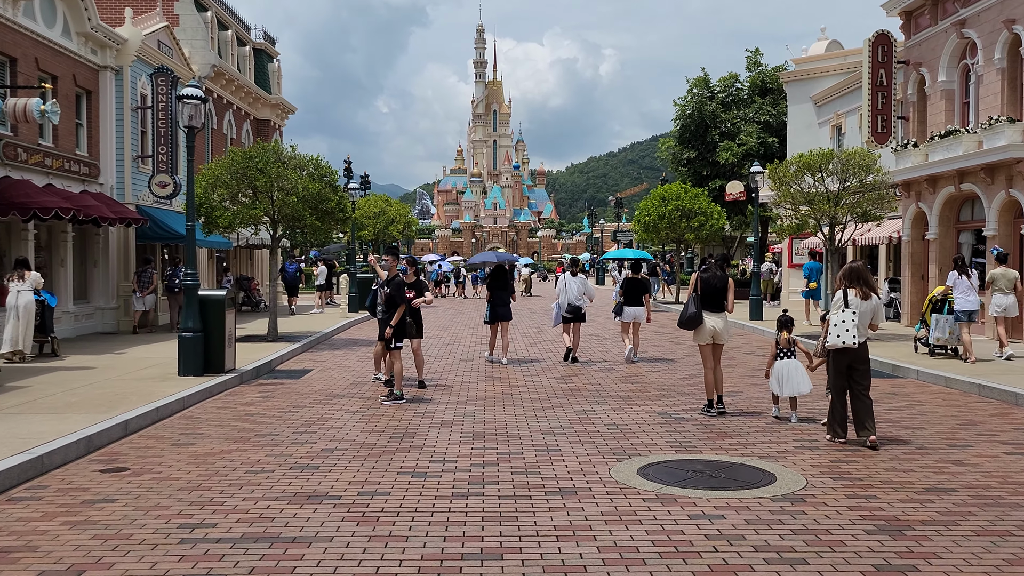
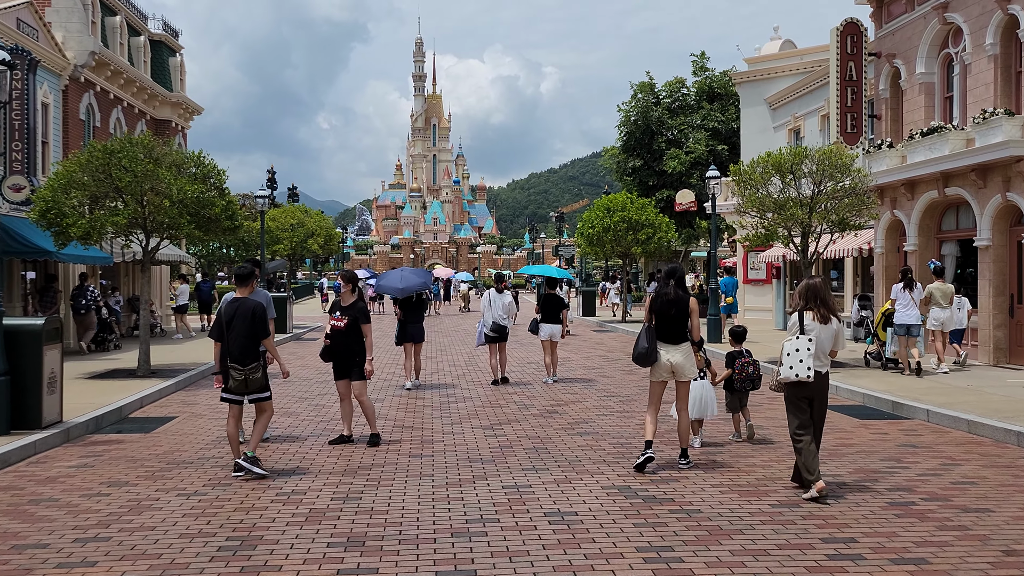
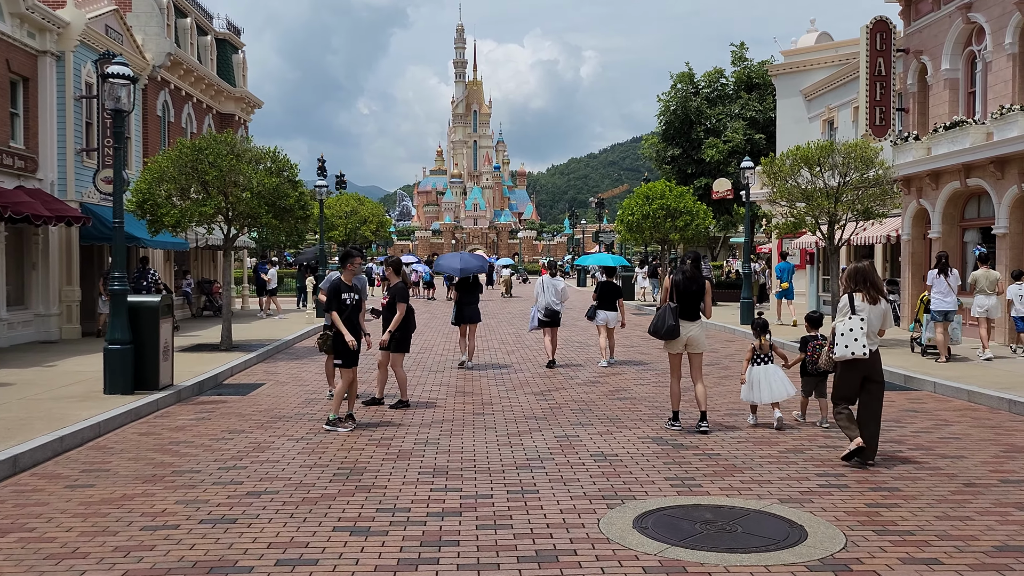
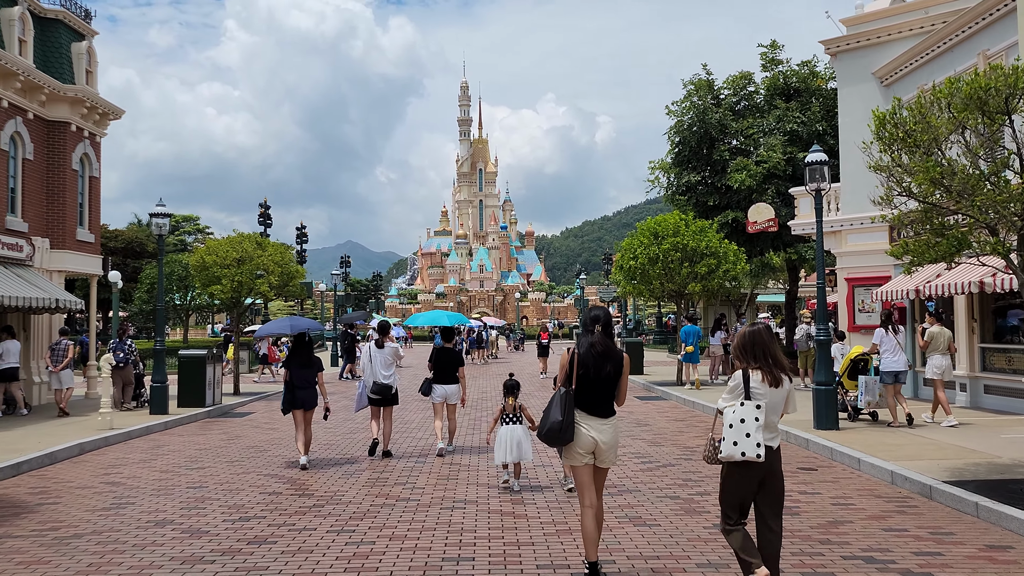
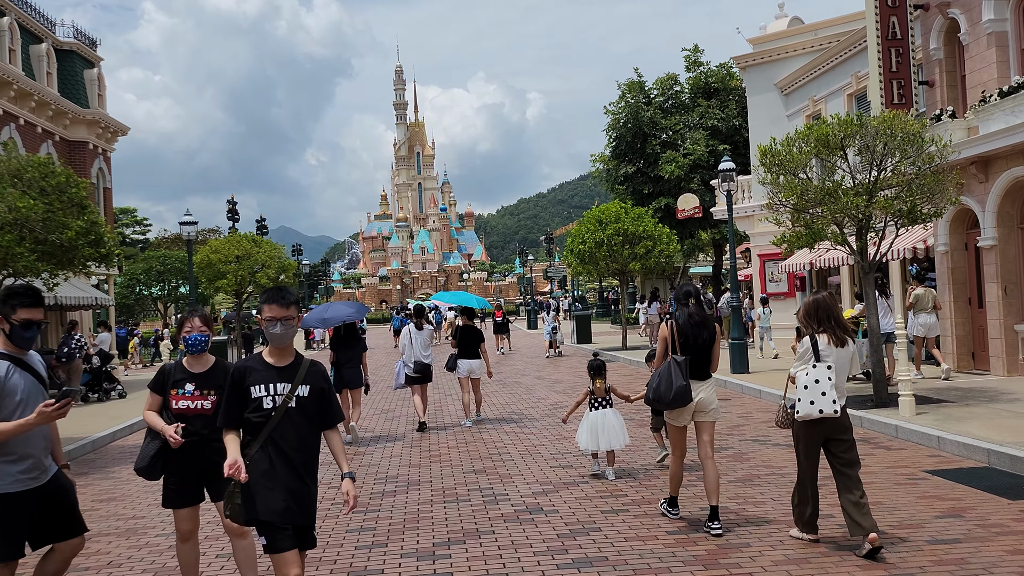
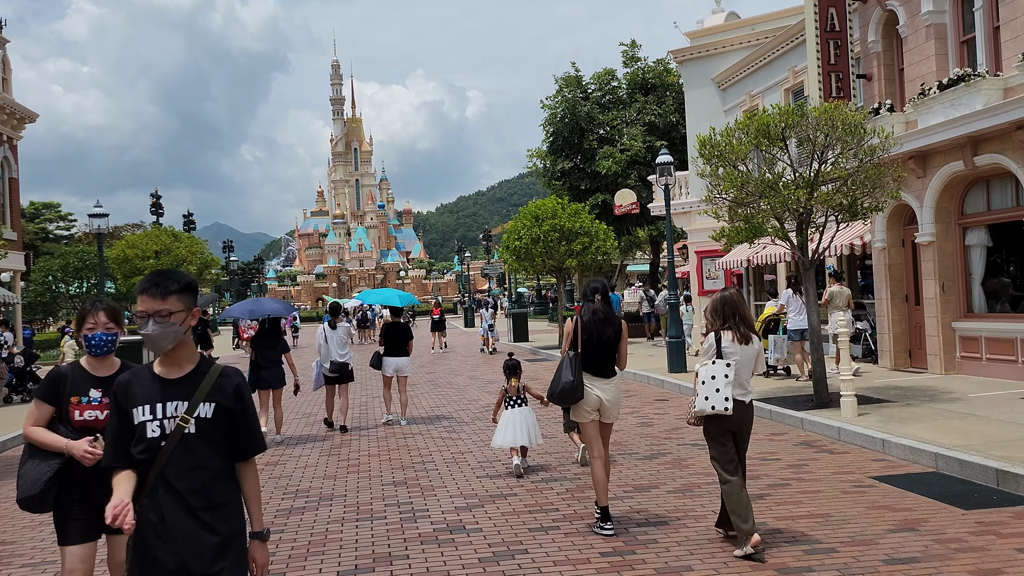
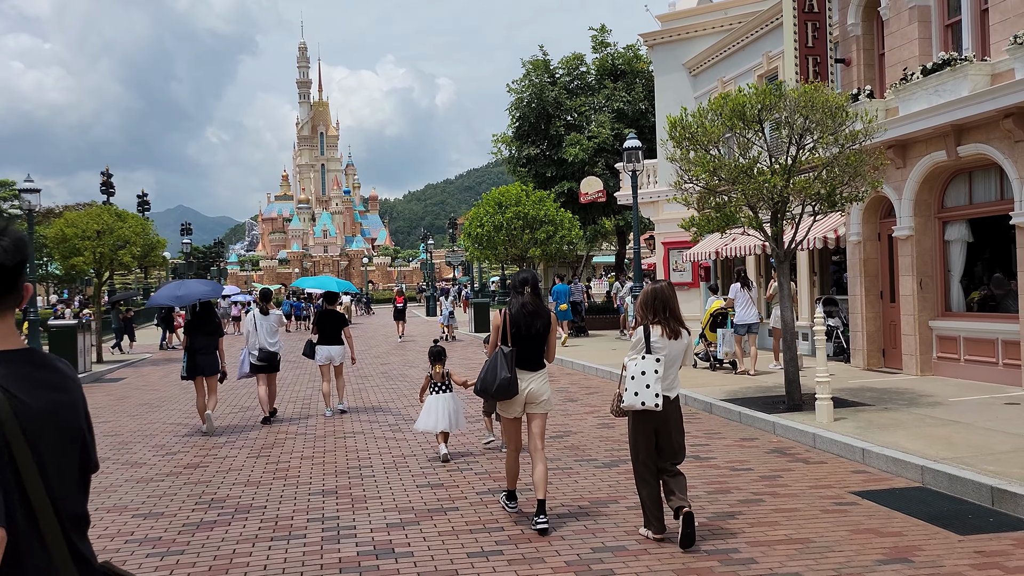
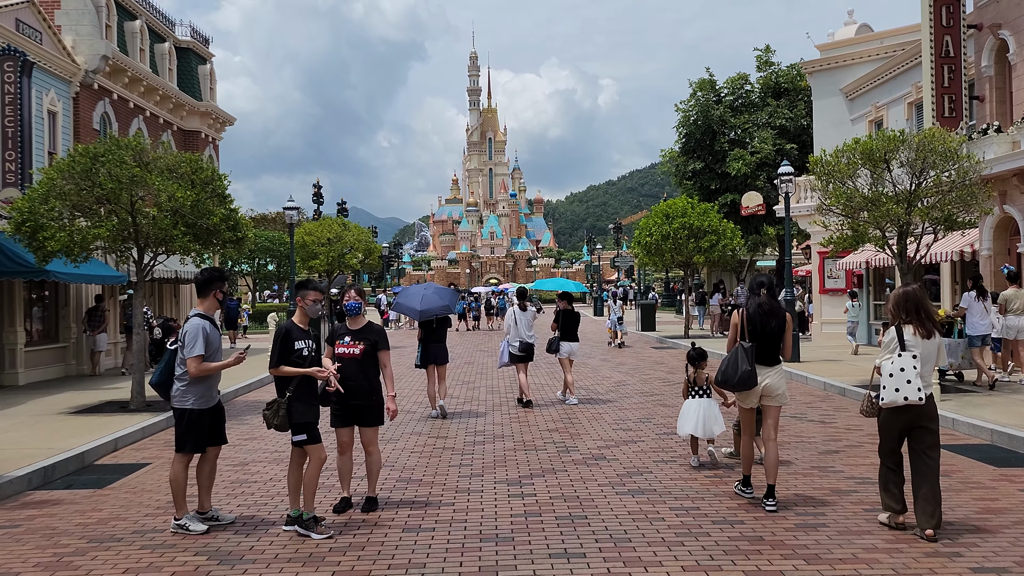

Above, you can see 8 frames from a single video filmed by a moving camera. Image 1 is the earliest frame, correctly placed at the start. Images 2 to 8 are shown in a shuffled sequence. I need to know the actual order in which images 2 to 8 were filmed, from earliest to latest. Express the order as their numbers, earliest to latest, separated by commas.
3, 2, 8, 5, 6, 7, 4
